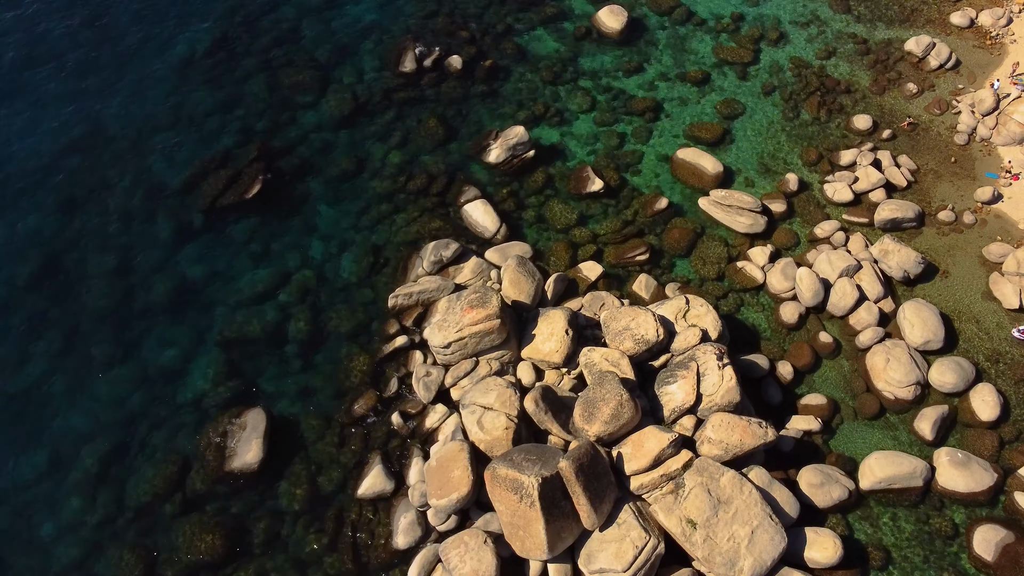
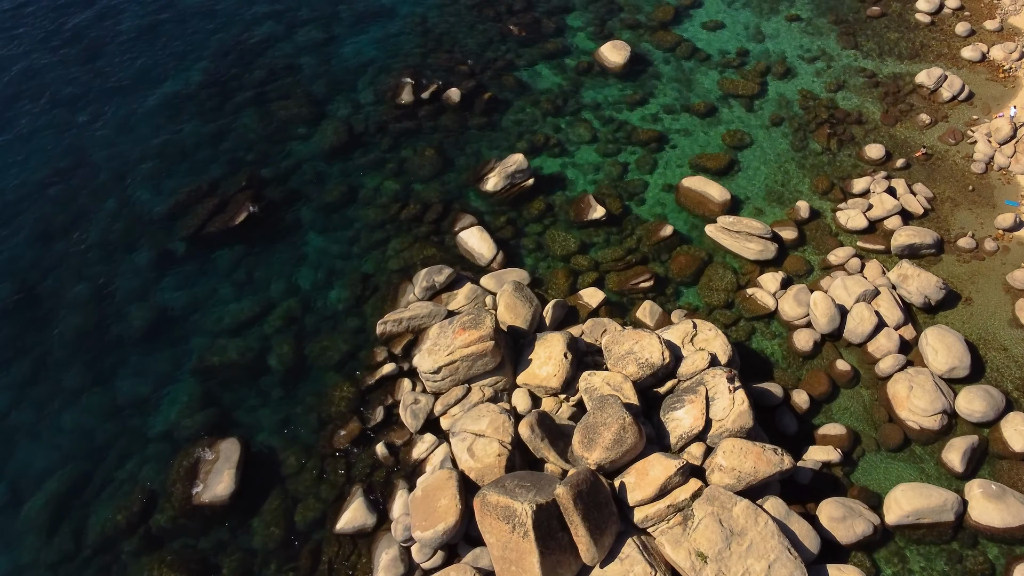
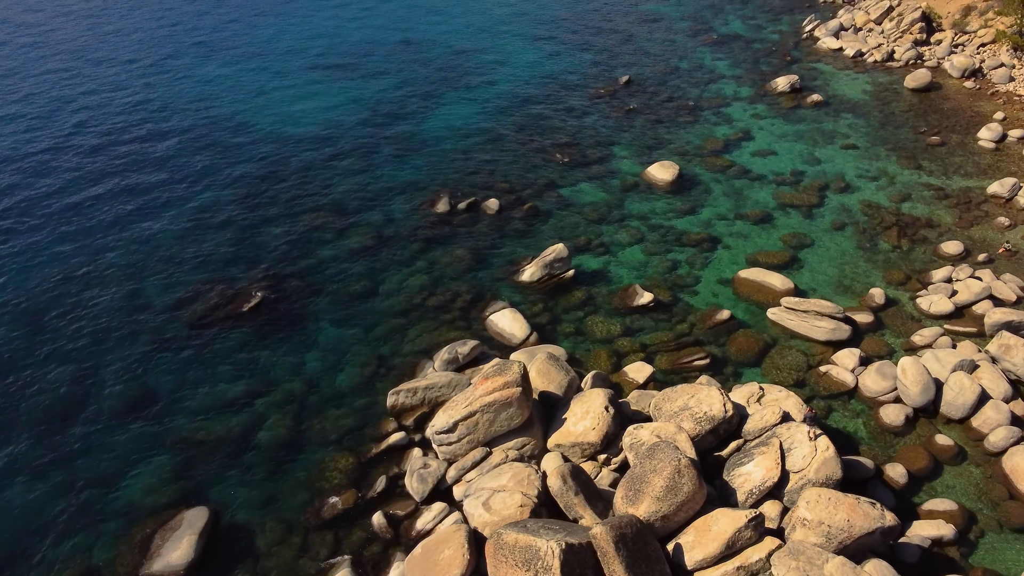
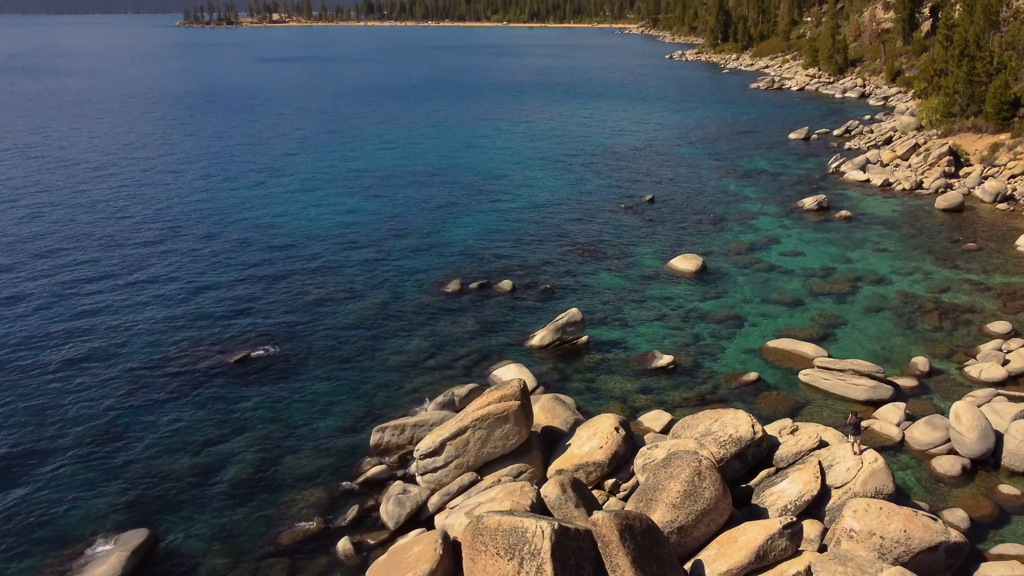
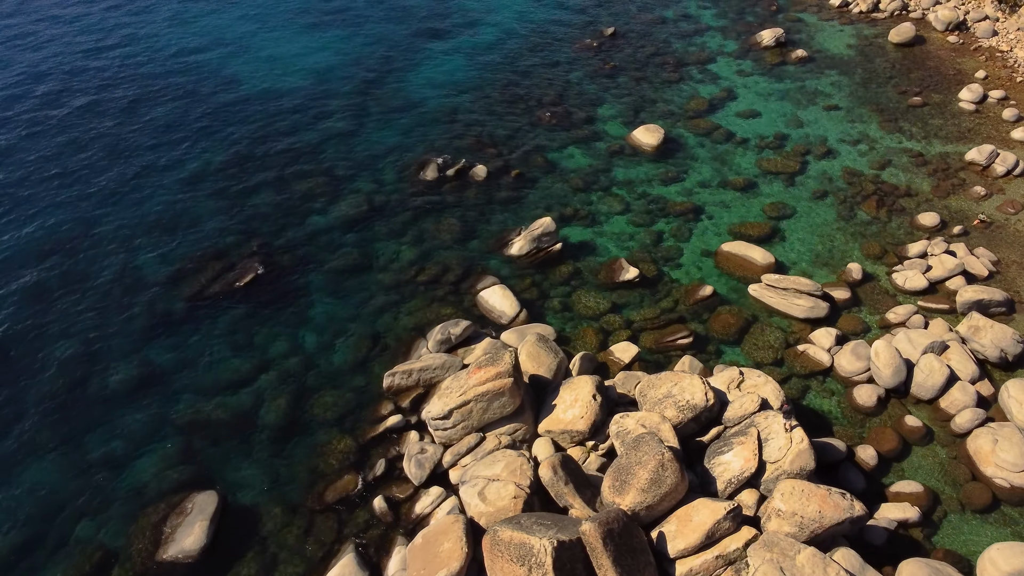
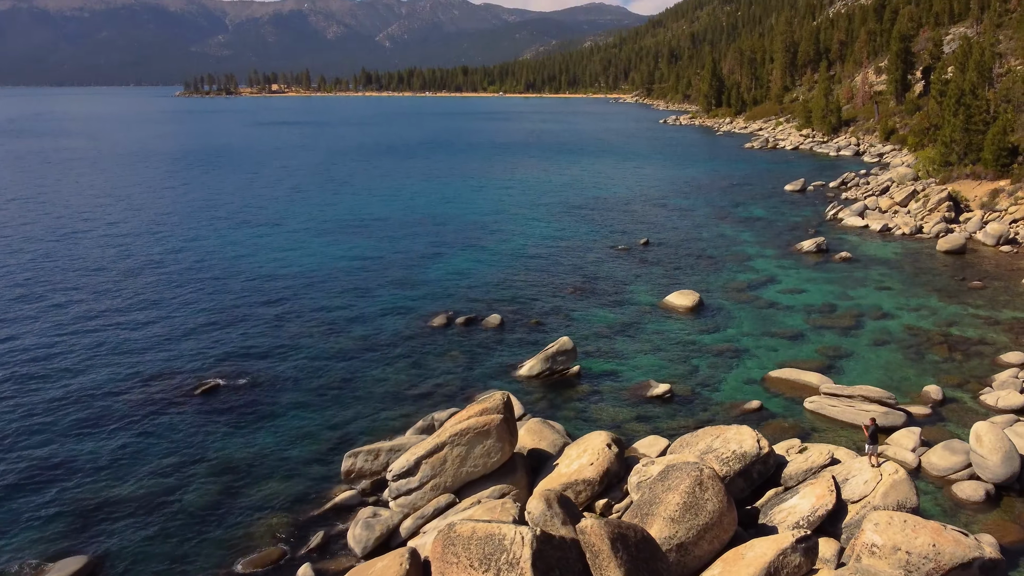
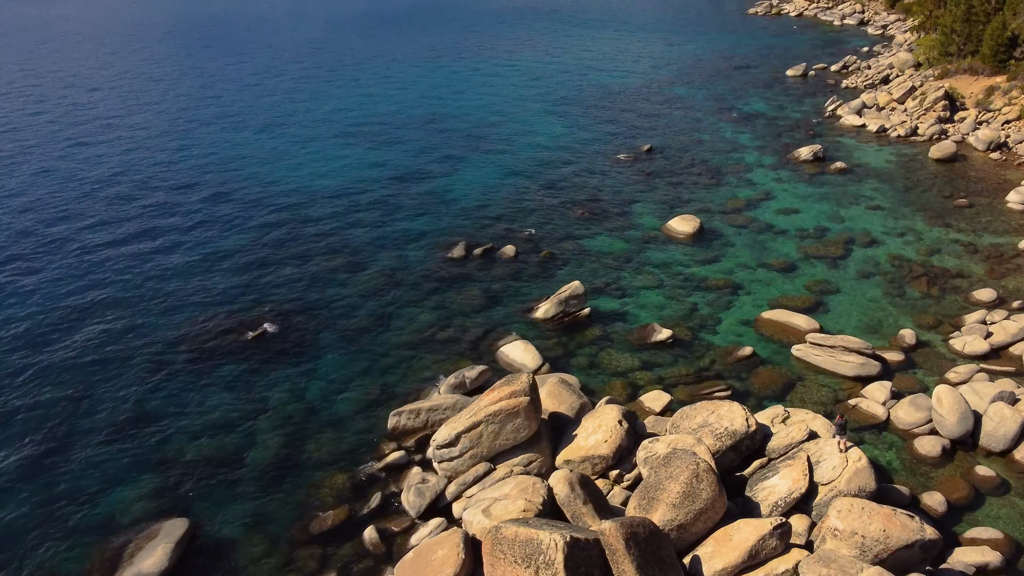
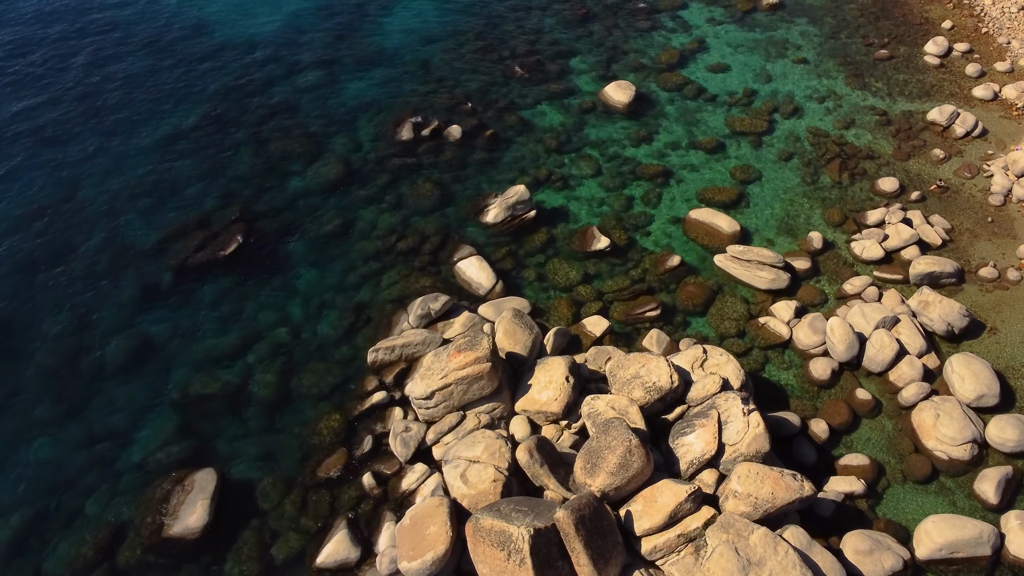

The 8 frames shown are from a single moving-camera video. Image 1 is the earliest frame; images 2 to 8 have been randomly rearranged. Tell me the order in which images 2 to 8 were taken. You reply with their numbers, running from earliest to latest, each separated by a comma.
2, 8, 5, 3, 7, 4, 6
